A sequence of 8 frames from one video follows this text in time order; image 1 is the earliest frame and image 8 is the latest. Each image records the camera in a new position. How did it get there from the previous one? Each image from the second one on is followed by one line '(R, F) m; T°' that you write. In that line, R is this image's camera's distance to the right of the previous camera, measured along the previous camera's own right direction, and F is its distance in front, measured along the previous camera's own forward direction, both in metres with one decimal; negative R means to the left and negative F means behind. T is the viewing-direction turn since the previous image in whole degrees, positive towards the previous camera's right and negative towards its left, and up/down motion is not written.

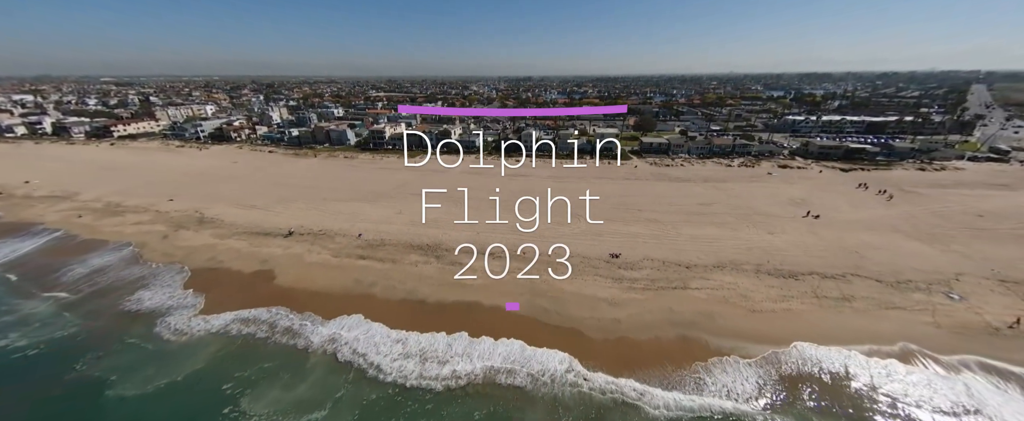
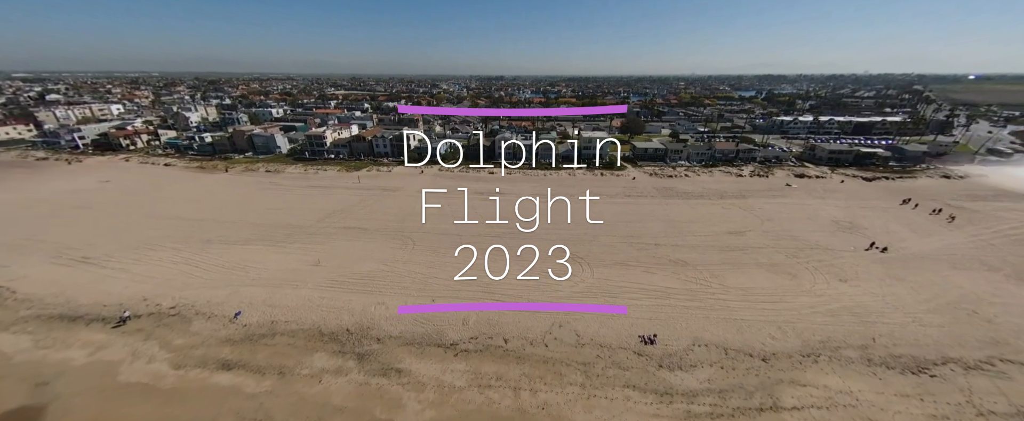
(+0.2, +10.2) m; +4°
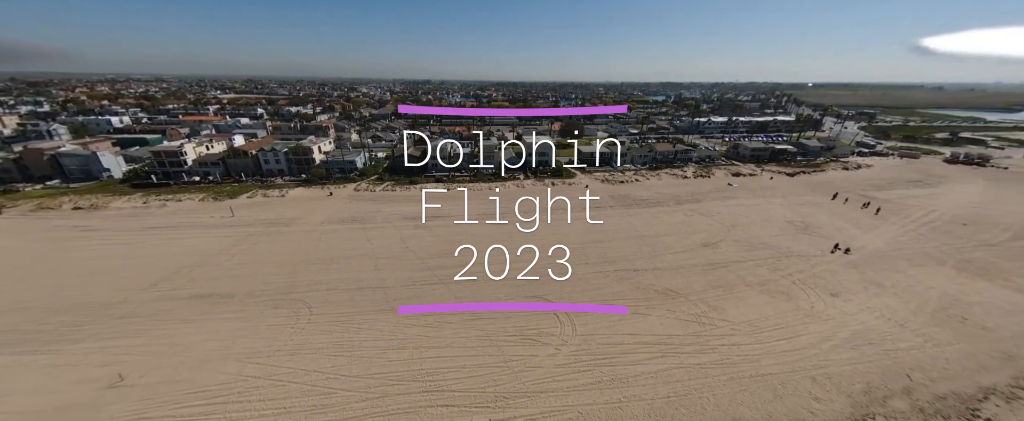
(-0.5, +6.6) m; +11°
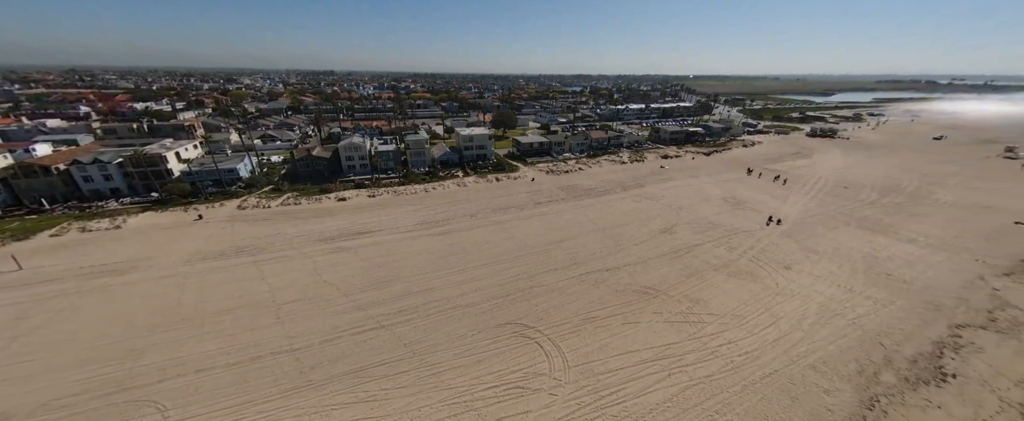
(-1.3, +4.0) m; +13°
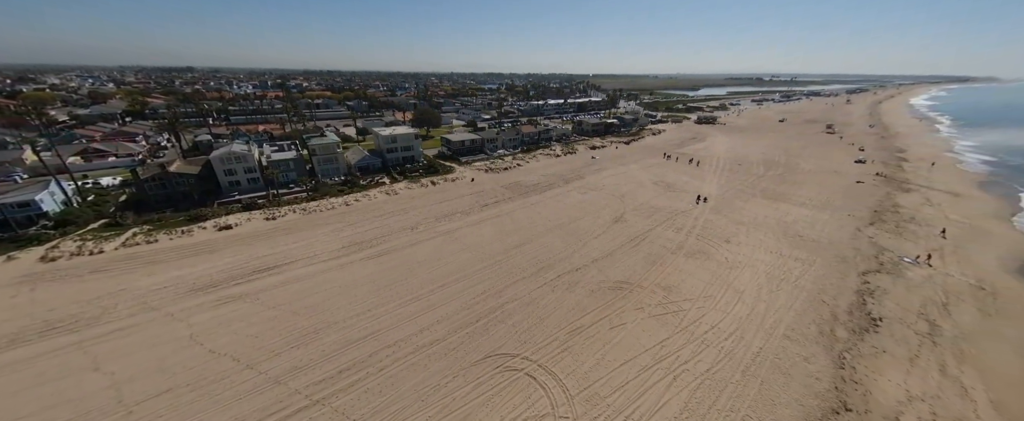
(-1.8, +2.9) m; +14°
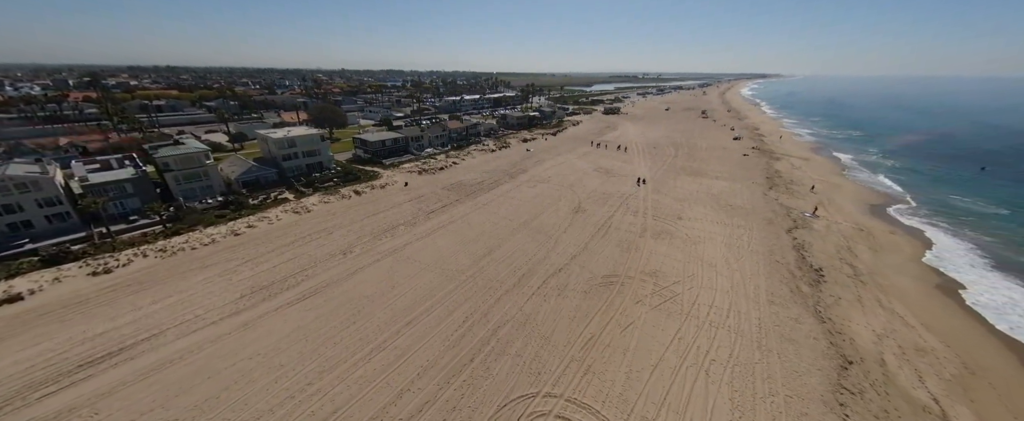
(-2.6, +3.3) m; +16°
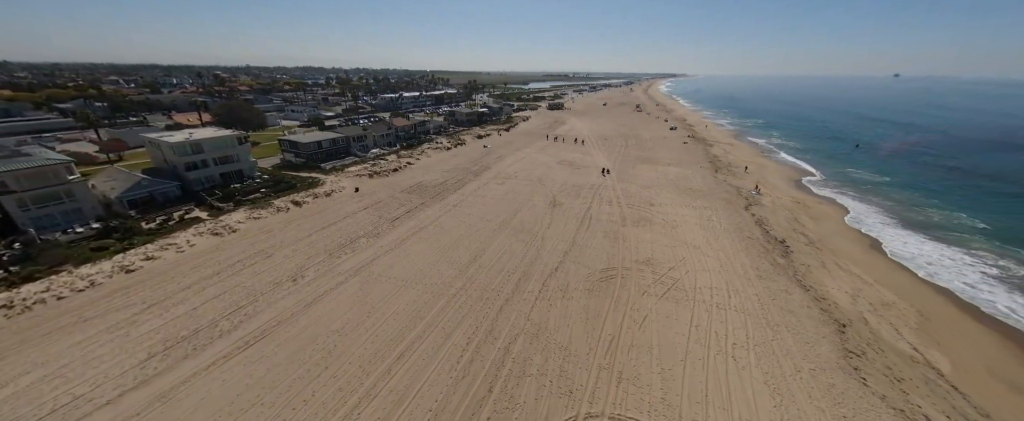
(-2.0, +1.9) m; +11°
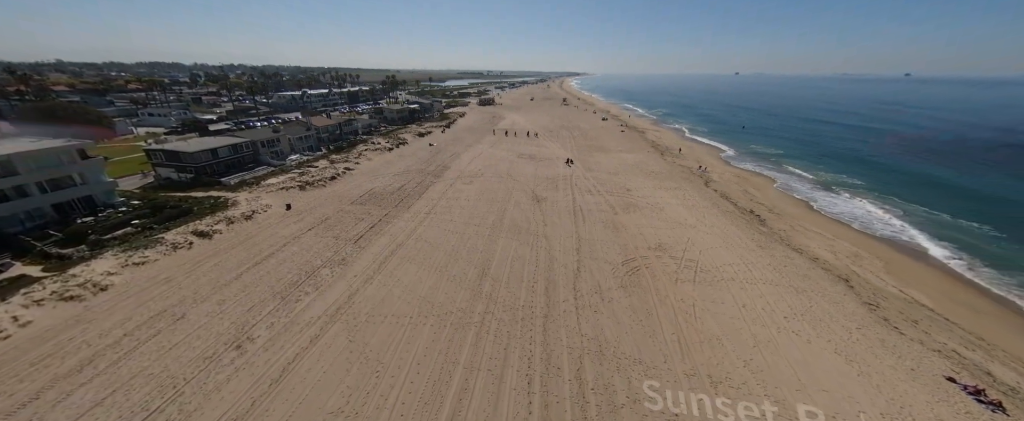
(-3.3, +2.8) m; +14°
